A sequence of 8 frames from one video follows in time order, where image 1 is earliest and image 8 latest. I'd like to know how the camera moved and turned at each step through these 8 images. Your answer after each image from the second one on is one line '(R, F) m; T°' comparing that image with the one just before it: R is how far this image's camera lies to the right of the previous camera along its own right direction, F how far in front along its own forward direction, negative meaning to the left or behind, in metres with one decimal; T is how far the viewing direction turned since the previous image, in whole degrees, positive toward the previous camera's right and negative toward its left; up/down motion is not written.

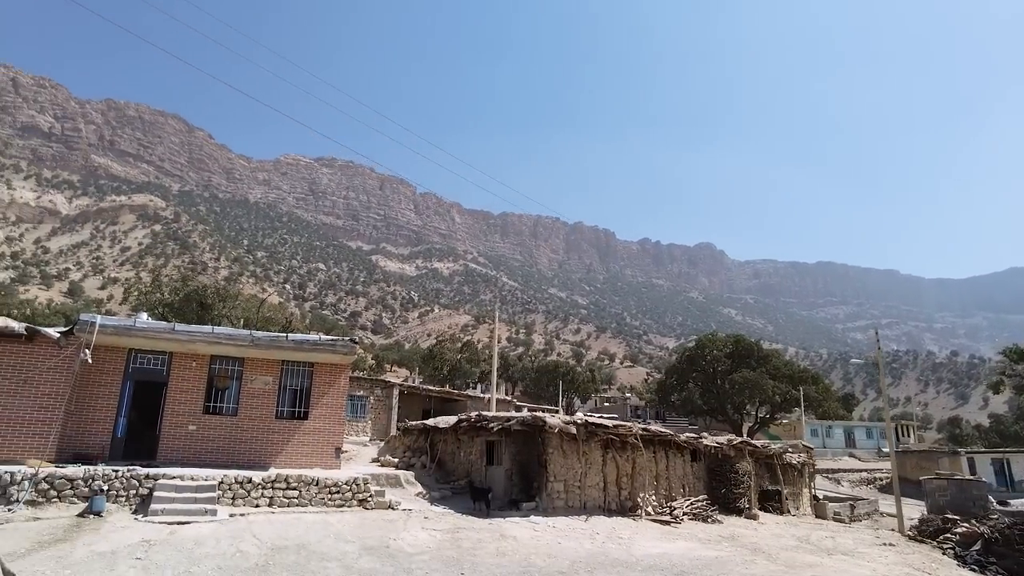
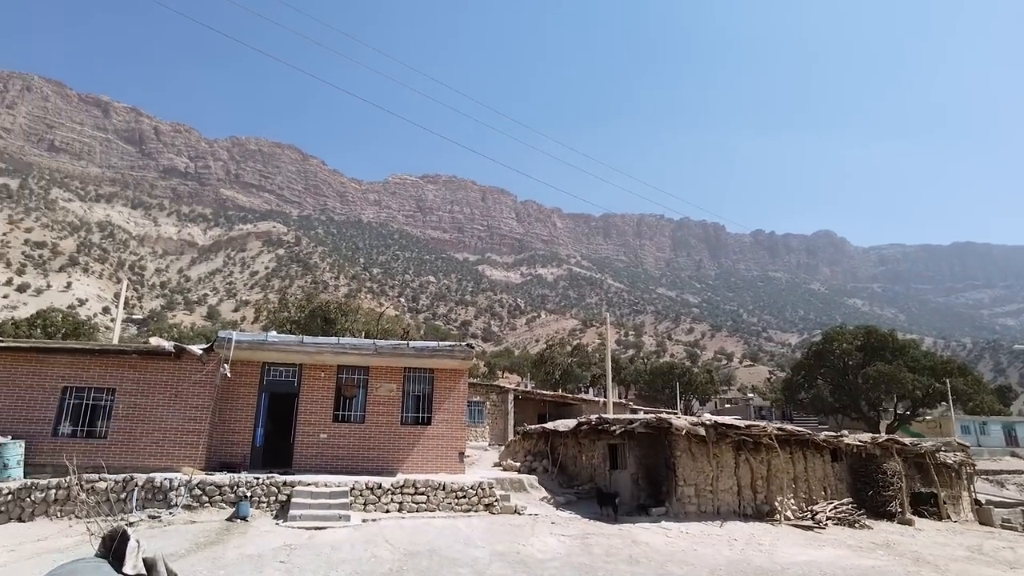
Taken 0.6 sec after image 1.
(-0.3, +0.4) m; -9°
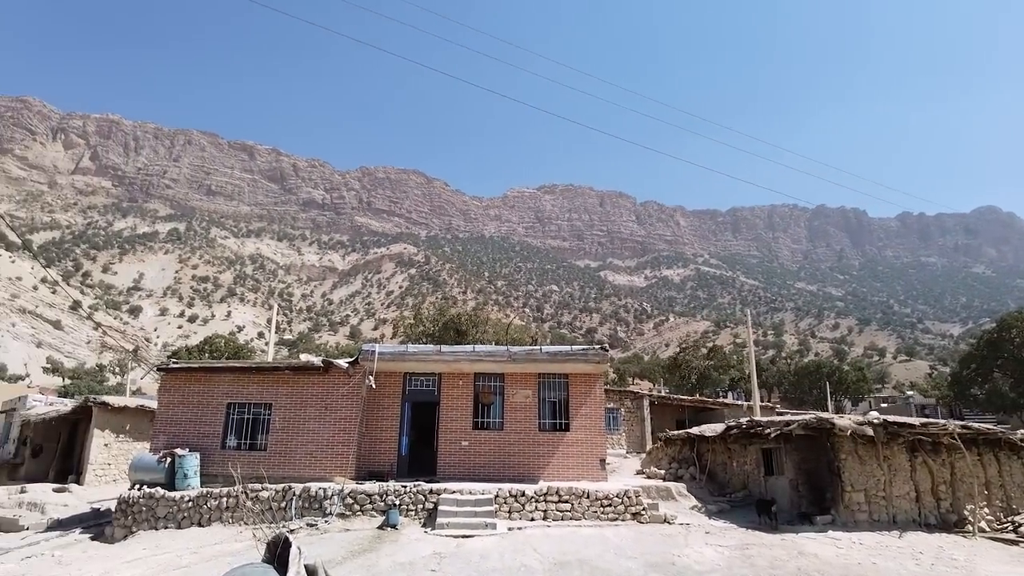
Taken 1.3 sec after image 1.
(-0.2, +0.4) m; -11°
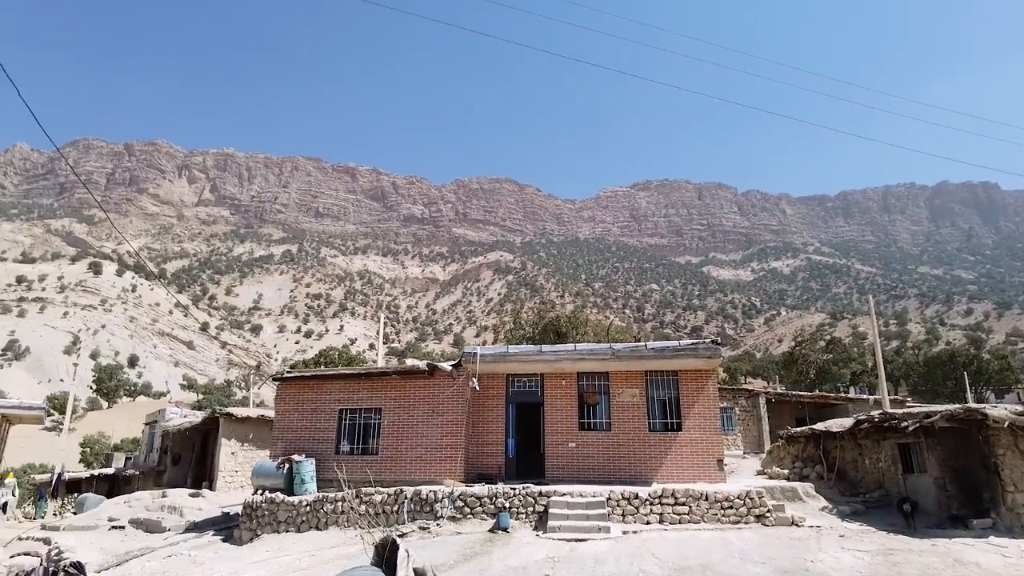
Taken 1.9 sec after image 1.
(-0.1, +0.4) m; -8°
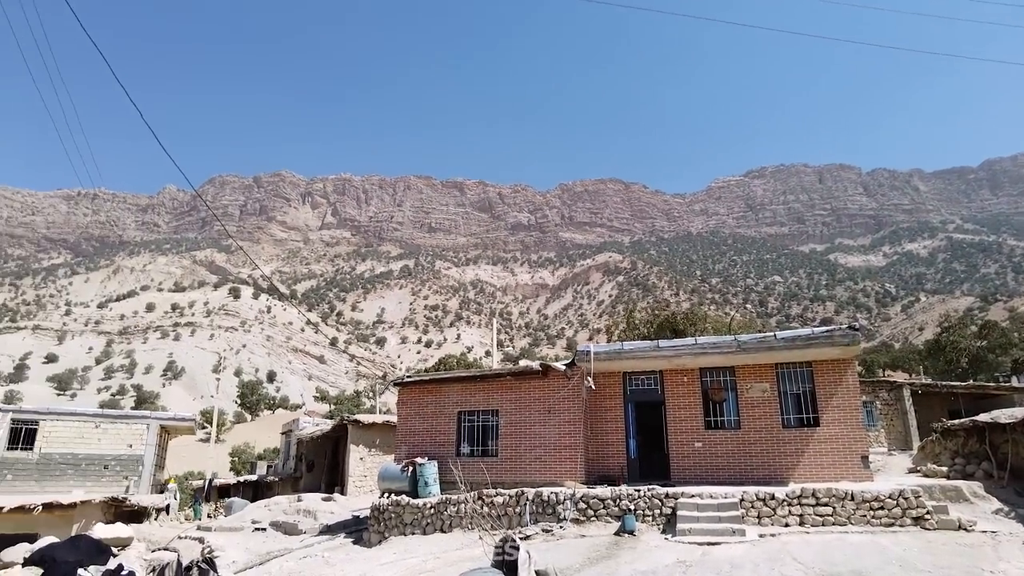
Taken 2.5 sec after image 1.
(0.0, +0.3) m; -10°
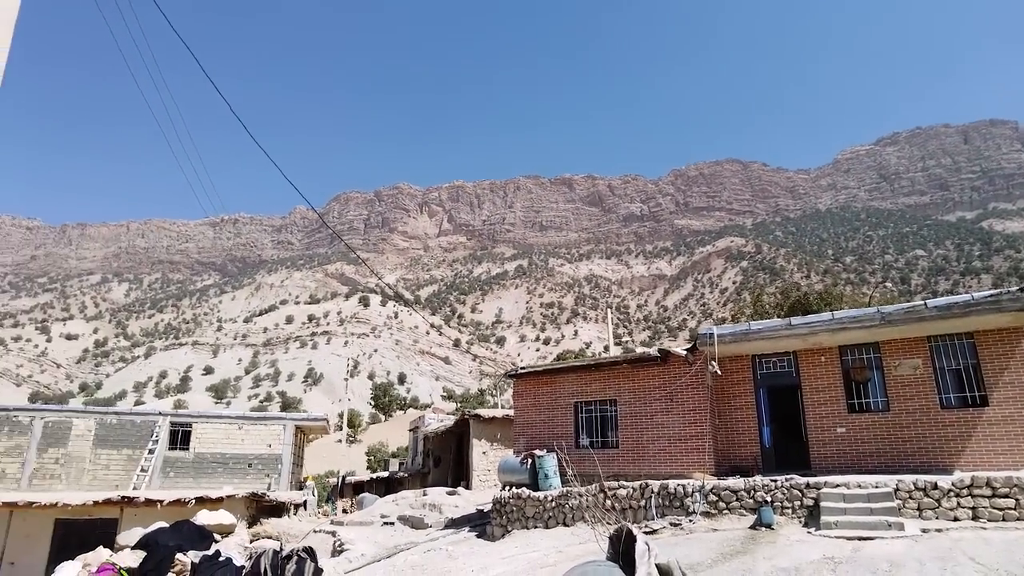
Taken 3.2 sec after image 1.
(+0.1, +0.5) m; -10°
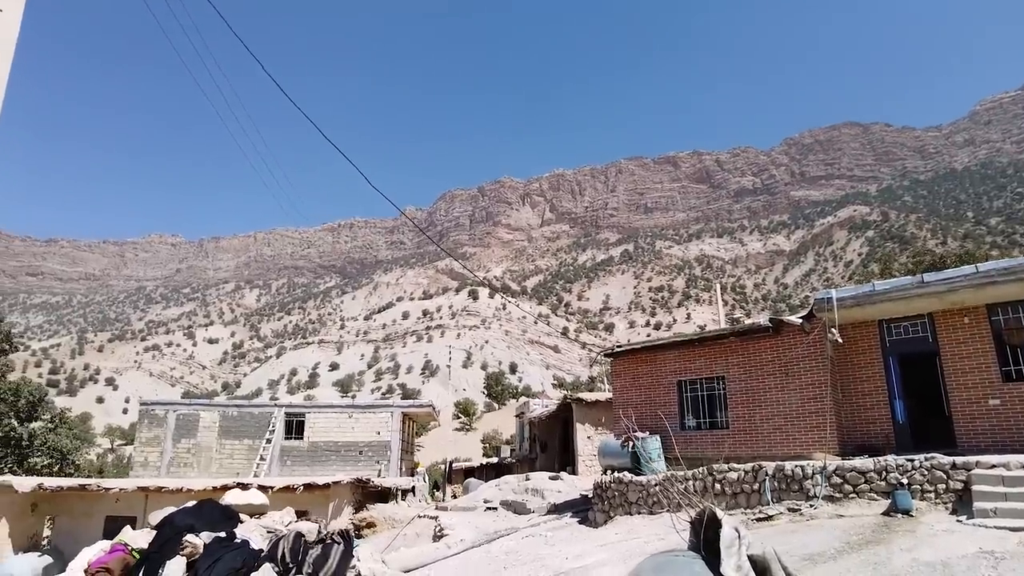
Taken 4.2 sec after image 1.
(+0.3, +0.7) m; -9°
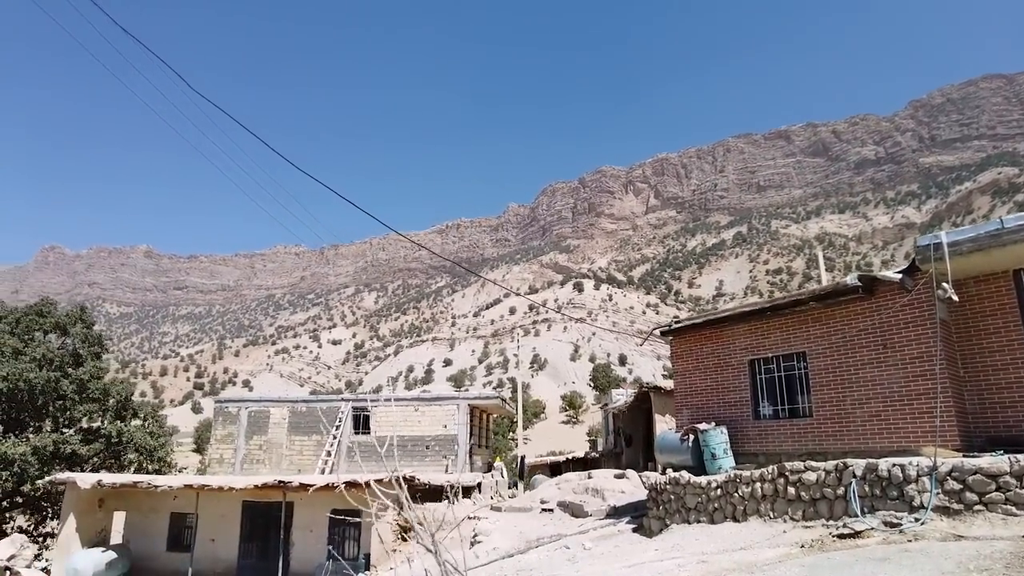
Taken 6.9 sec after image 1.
(+1.4, +2.0) m; -9°
